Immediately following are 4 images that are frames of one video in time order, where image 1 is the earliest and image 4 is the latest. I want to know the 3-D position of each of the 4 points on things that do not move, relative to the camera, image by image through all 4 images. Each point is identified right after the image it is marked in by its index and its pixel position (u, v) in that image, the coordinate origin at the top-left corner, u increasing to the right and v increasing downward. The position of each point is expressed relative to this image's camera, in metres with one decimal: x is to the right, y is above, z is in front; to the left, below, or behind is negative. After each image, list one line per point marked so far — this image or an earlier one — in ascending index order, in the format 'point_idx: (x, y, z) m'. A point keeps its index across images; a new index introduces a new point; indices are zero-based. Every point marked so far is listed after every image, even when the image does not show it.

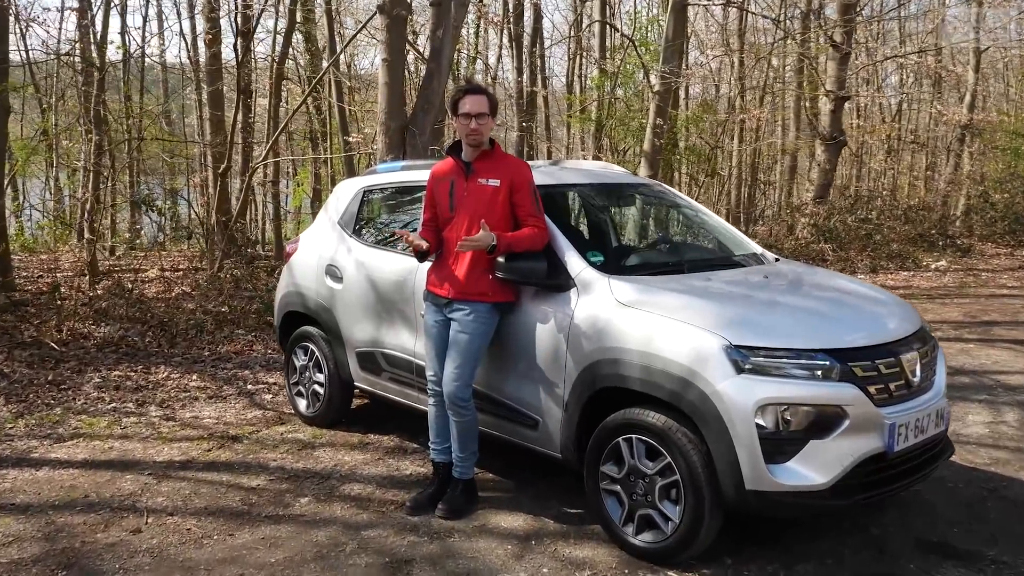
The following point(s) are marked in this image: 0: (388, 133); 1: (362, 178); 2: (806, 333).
0: (-1.0, +1.3, +8.2) m
1: (-0.8, +0.6, +4.9) m
2: (+0.9, -0.1, +3.1) m
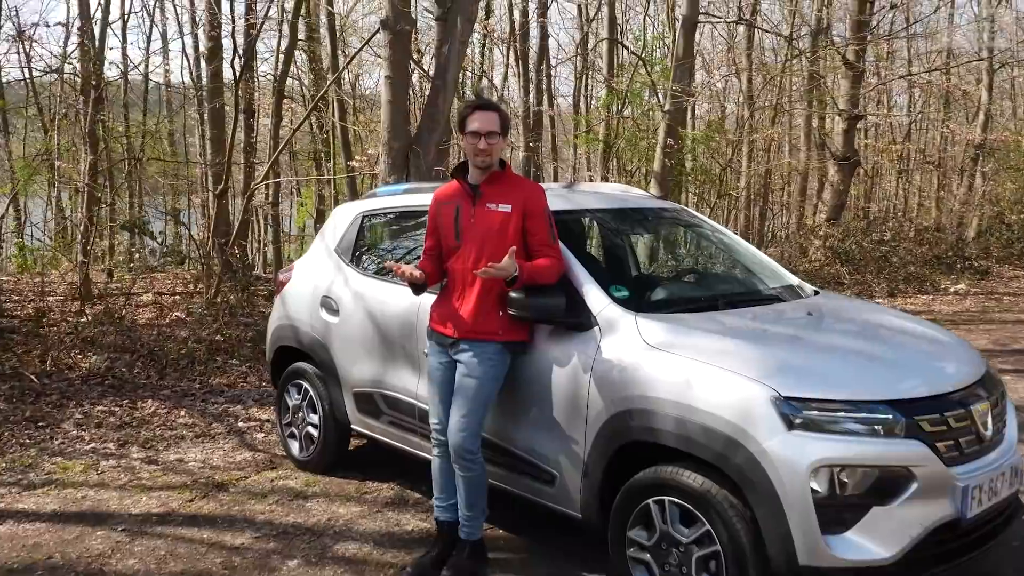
0: (-1.0, +1.1, +7.8) m
1: (-0.7, +0.4, +4.6) m
2: (+1.0, -0.3, +2.7) m
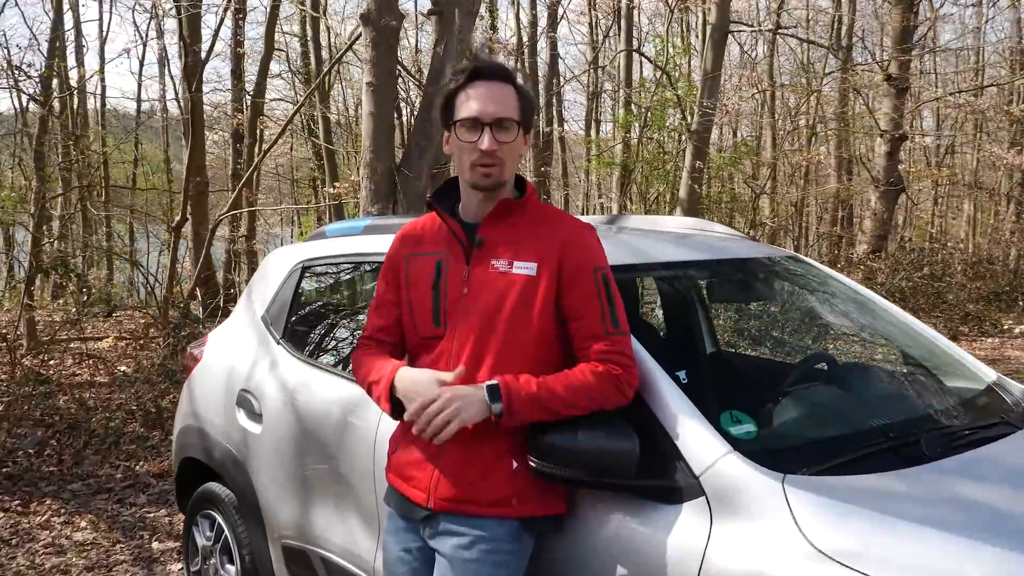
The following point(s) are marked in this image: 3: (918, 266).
0: (-0.9, +0.7, +6.4) m
1: (-0.7, +0.1, +3.1) m
2: (+1.0, -0.5, +1.2) m
3: (+5.2, +0.3, +12.5) m
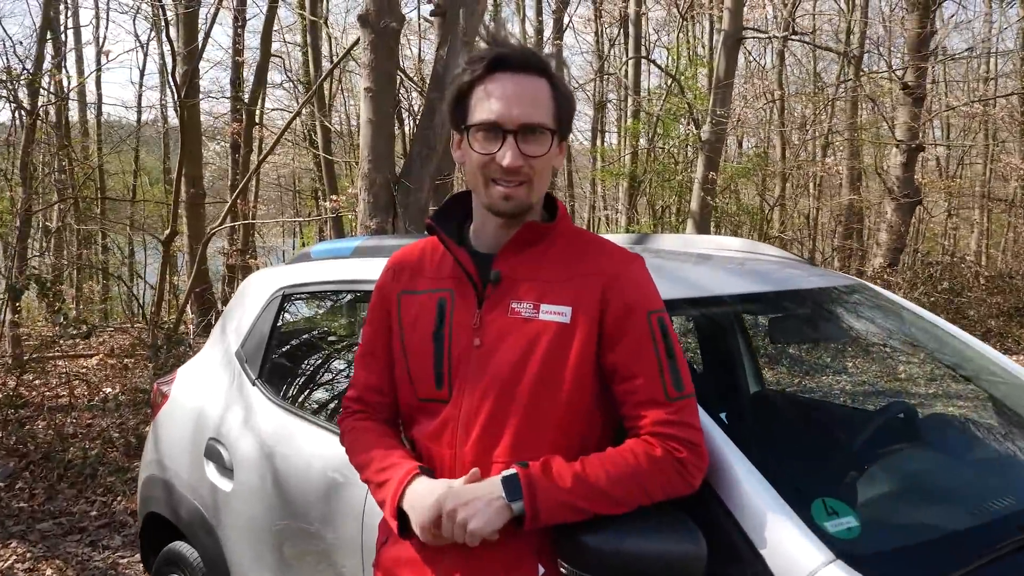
0: (-0.9, +0.6, +6.0) m
1: (-0.6, +0.1, +2.7) m
2: (+1.0, -0.5, +0.8) m
3: (+5.3, +0.1, +12.1) m
